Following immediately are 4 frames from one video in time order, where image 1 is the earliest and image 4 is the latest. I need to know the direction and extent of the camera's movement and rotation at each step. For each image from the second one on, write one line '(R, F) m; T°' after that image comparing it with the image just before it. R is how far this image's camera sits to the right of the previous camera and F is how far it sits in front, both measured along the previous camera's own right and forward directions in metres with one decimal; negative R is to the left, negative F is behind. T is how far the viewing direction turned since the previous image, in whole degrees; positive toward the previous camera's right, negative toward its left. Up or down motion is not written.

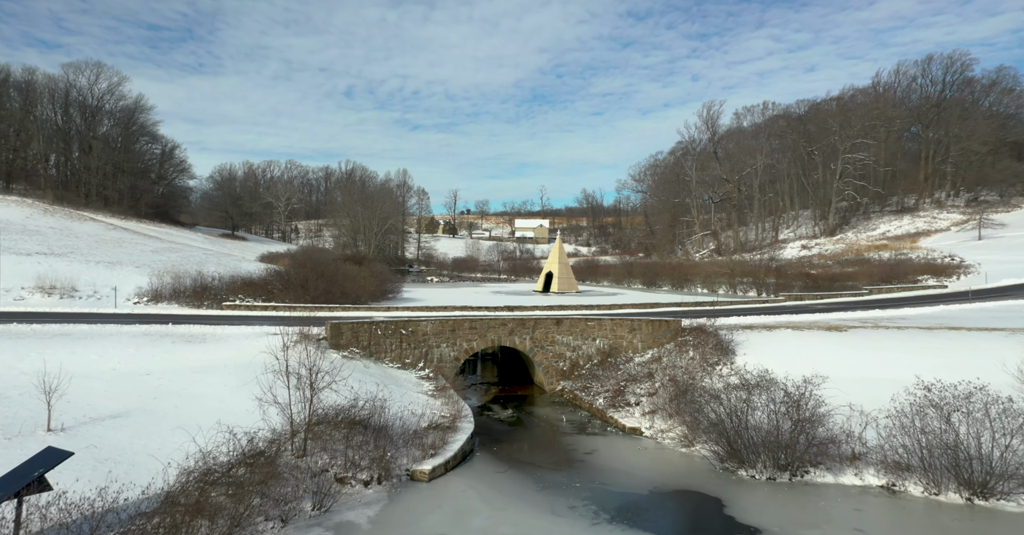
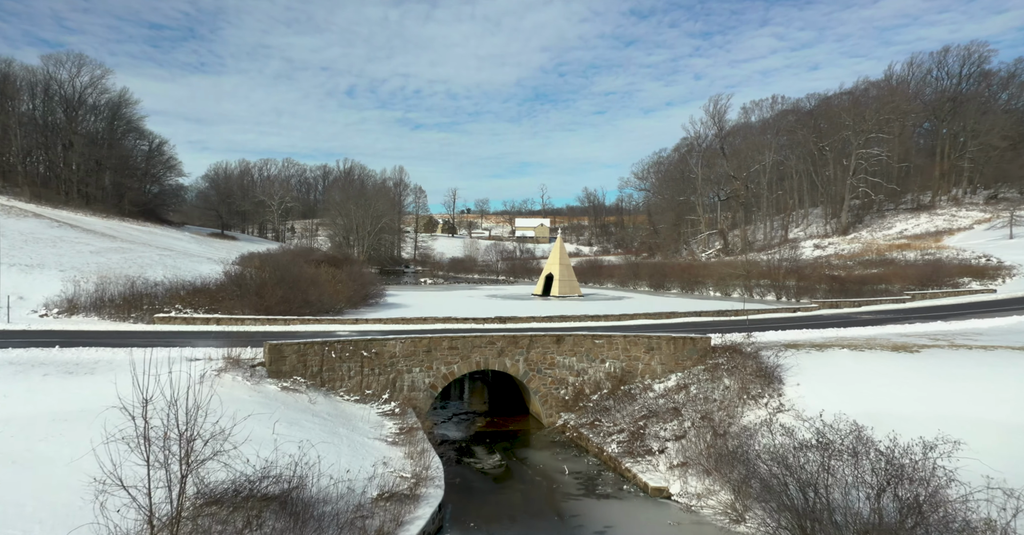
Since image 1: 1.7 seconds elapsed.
(+0.3, +4.2) m; 0°
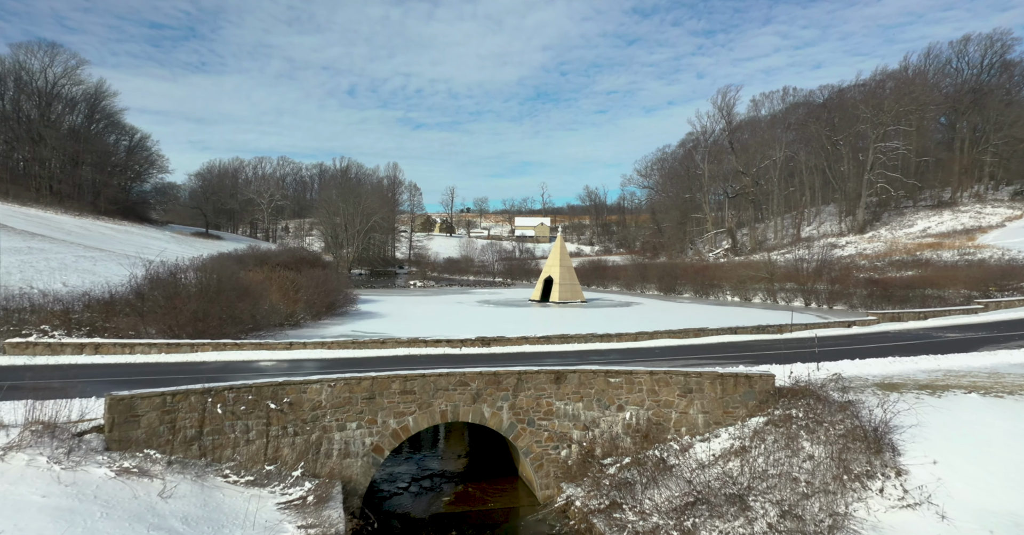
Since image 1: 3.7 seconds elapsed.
(+0.4, +5.4) m; 0°
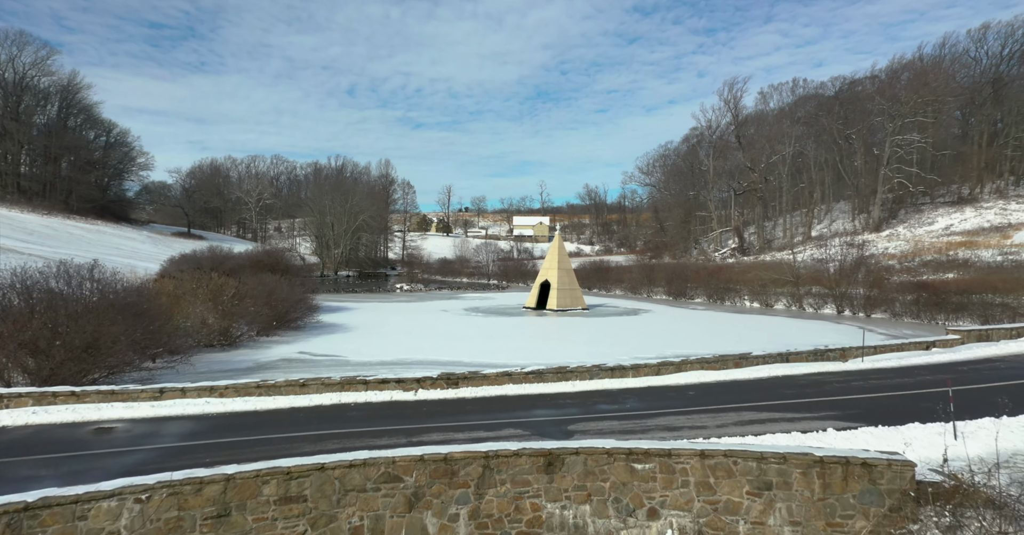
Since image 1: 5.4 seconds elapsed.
(+0.5, +5.2) m; 0°
